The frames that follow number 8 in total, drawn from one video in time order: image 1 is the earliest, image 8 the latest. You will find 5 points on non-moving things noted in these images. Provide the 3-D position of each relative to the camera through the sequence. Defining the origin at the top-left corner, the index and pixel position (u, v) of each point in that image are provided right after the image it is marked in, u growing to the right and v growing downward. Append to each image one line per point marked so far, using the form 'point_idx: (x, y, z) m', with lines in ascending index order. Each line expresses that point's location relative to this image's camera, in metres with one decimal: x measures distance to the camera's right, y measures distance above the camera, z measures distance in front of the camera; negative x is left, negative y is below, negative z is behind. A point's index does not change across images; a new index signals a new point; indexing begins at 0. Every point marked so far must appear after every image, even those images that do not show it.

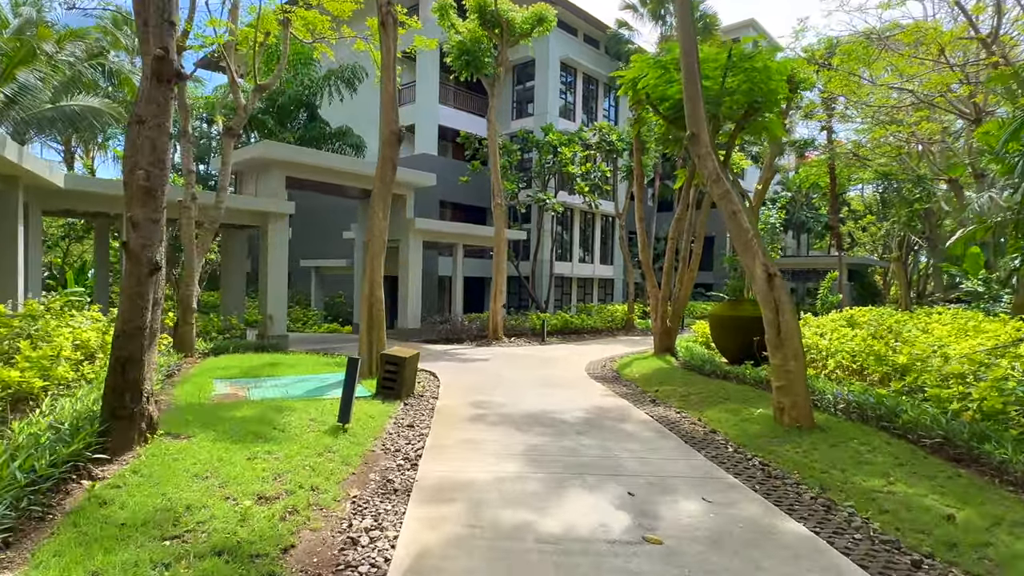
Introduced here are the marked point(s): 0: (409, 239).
0: (-3.1, +1.5, +16.7) m
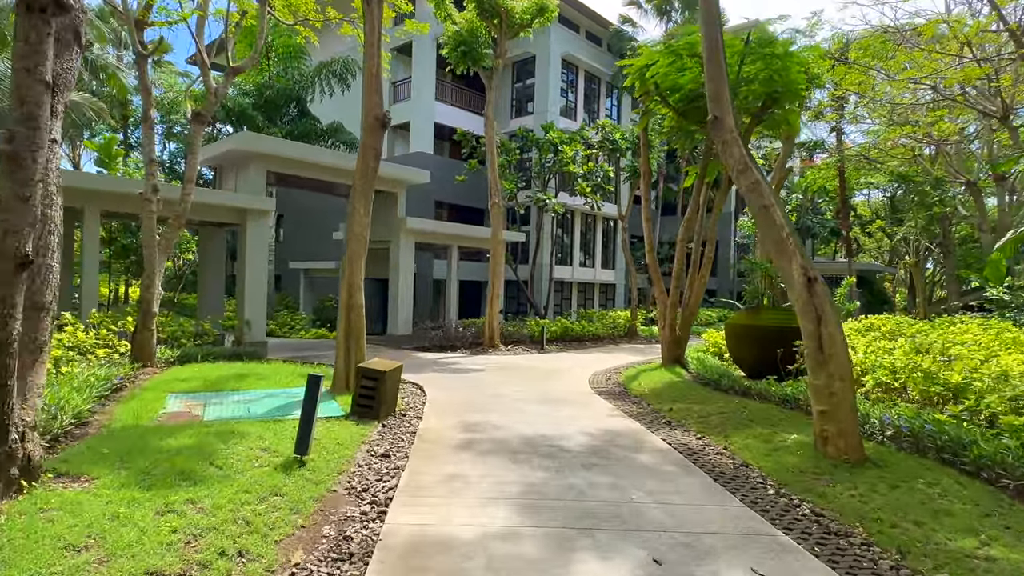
0: (-3.1, +1.4, +15.7) m
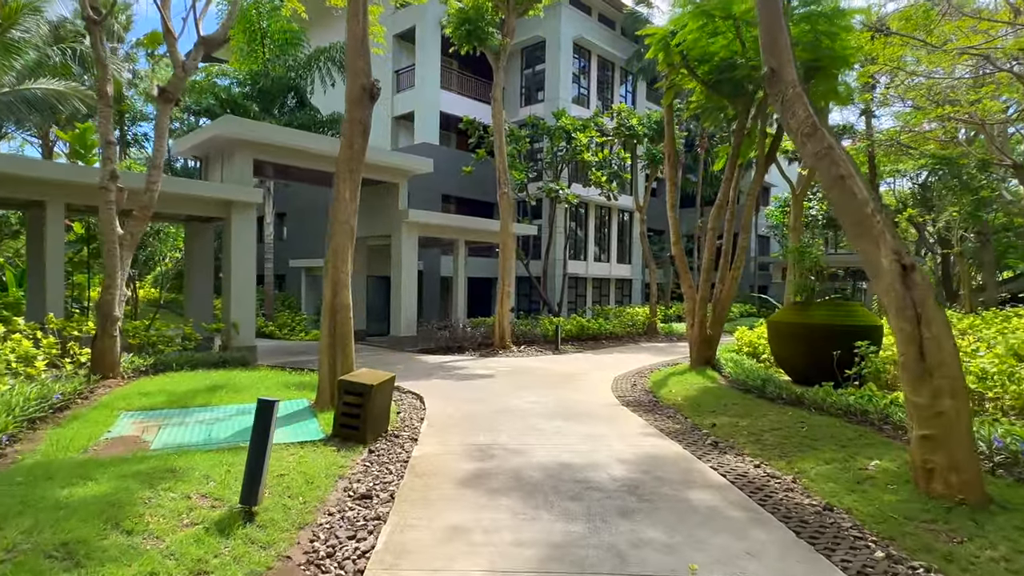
0: (-2.9, +1.4, +14.6) m
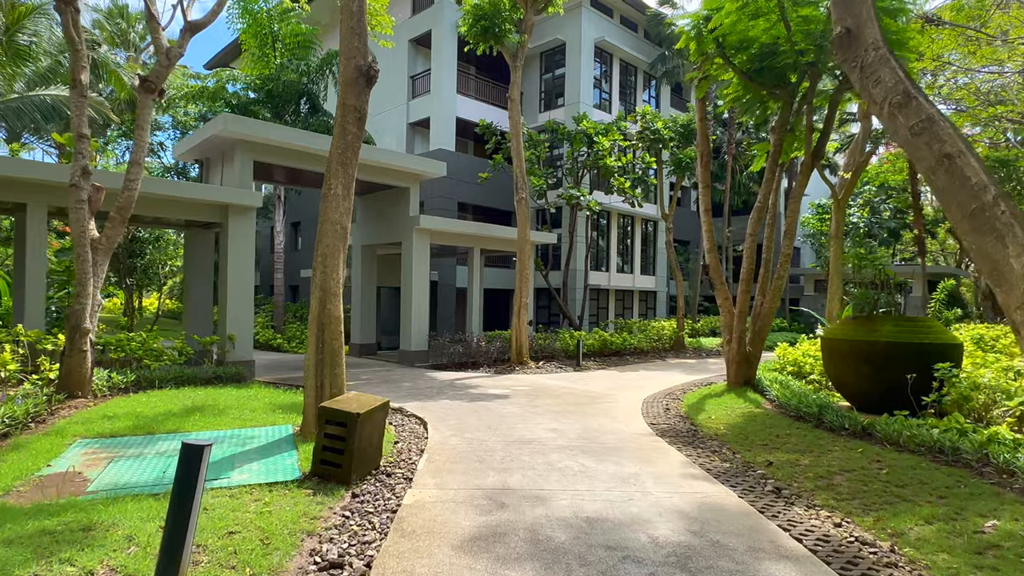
0: (-2.4, +1.2, +13.8) m
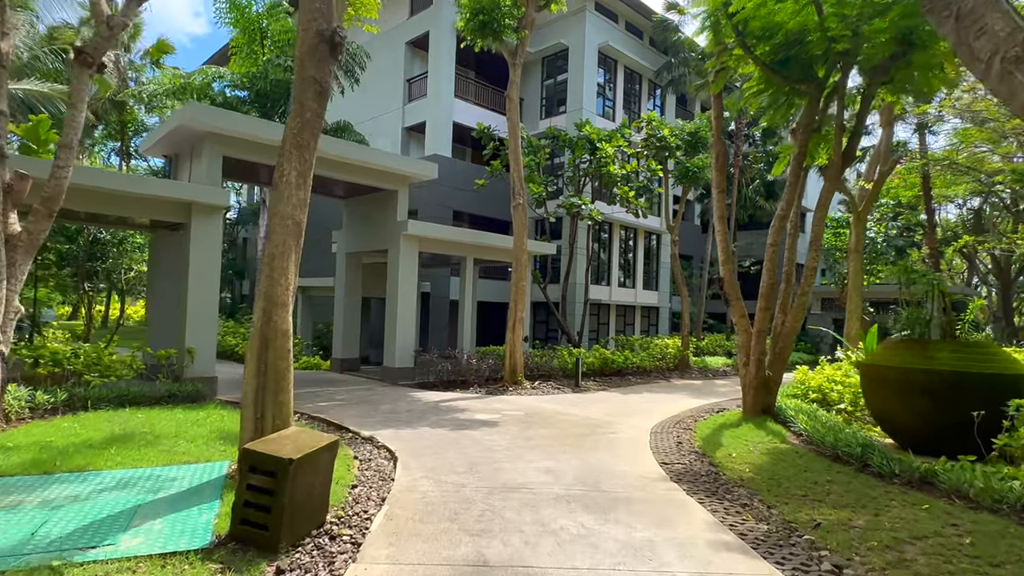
0: (-2.5, +0.9, +12.7) m
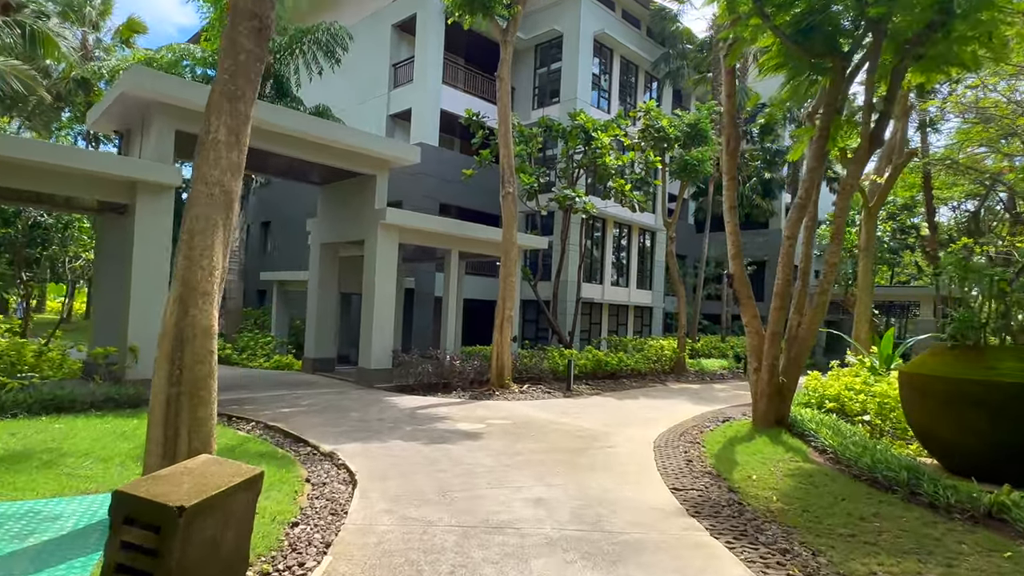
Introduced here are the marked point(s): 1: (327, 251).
0: (-2.8, +1.0, +11.7) m
1: (-4.4, +0.9, +13.2) m
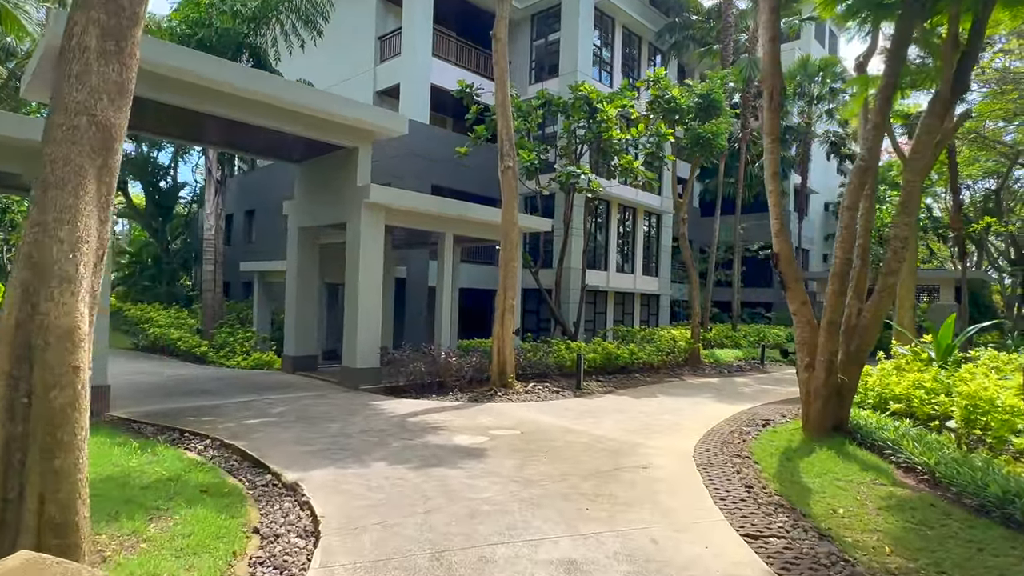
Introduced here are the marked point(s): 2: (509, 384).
0: (-2.7, +1.2, +10.4) m
1: (-4.3, +1.1, +11.8) m
2: (0.0, -1.8, +10.4) m
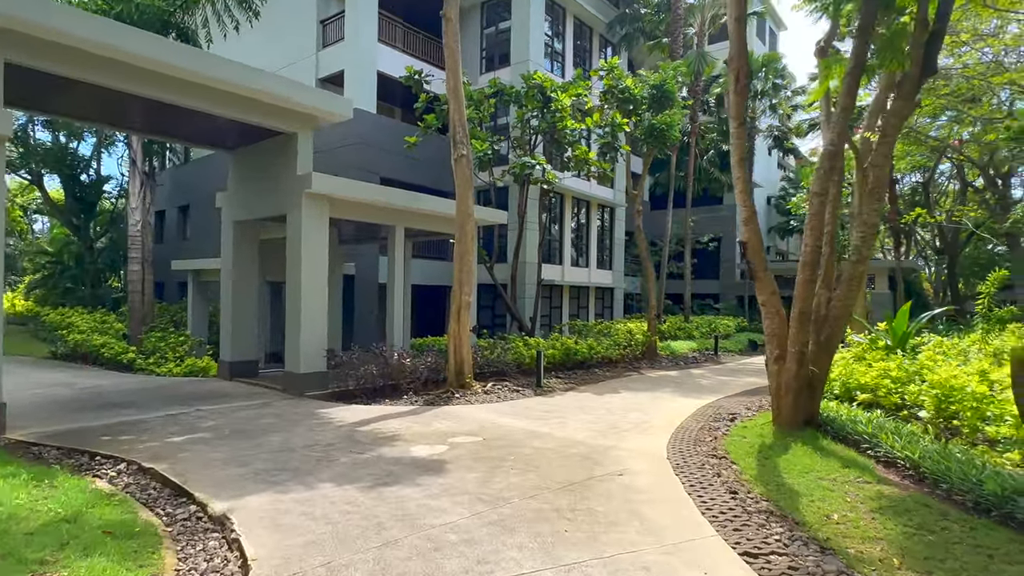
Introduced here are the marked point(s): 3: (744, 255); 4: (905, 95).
0: (-3.5, +1.3, +9.5) m
1: (-5.2, +1.1, +10.9) m
2: (-0.8, -1.7, +9.8) m
3: (+2.9, +0.4, +7.0) m
4: (+4.4, +2.2, +6.3) m
